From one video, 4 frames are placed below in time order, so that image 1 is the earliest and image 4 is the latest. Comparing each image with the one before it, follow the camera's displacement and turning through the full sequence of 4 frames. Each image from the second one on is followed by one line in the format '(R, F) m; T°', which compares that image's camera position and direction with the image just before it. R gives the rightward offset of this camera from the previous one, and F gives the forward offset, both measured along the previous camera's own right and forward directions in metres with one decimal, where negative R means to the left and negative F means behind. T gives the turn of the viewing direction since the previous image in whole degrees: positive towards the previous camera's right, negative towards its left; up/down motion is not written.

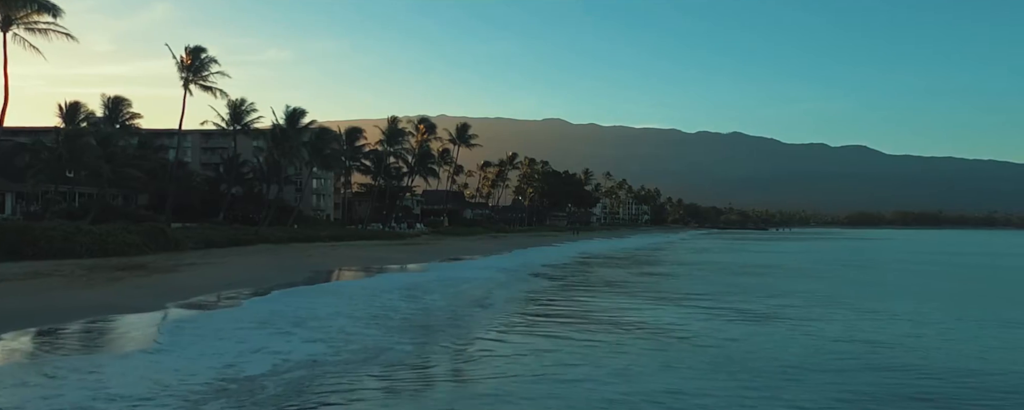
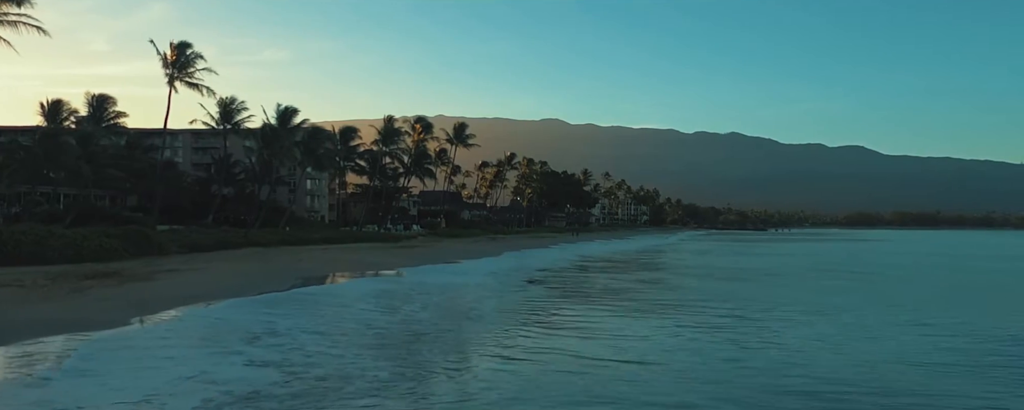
(-0.1, +1.4) m; 0°
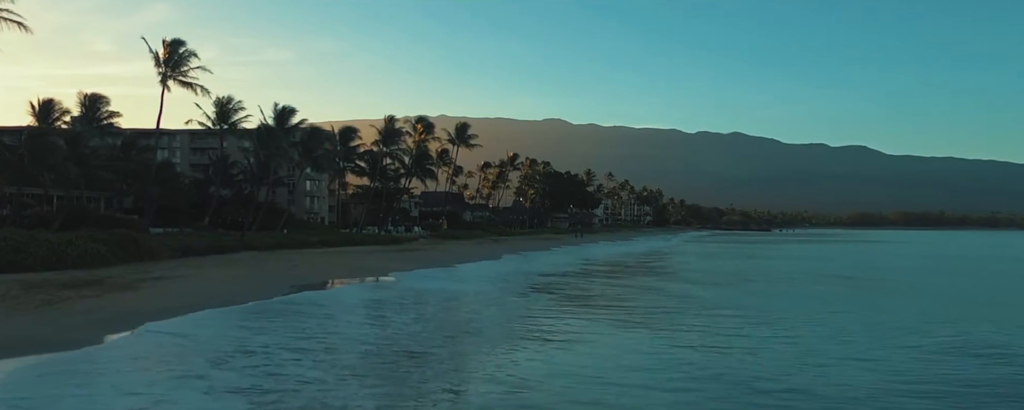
(-0.1, +1.1) m; 0°
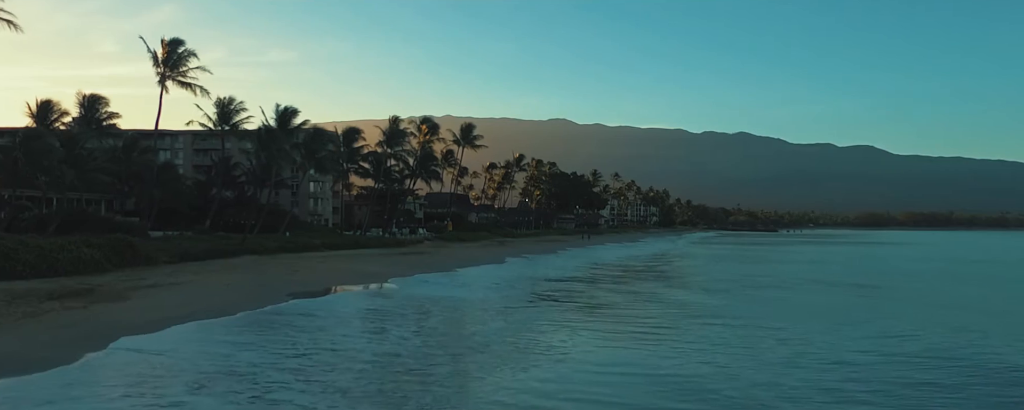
(0.0, +0.9) m; 0°
